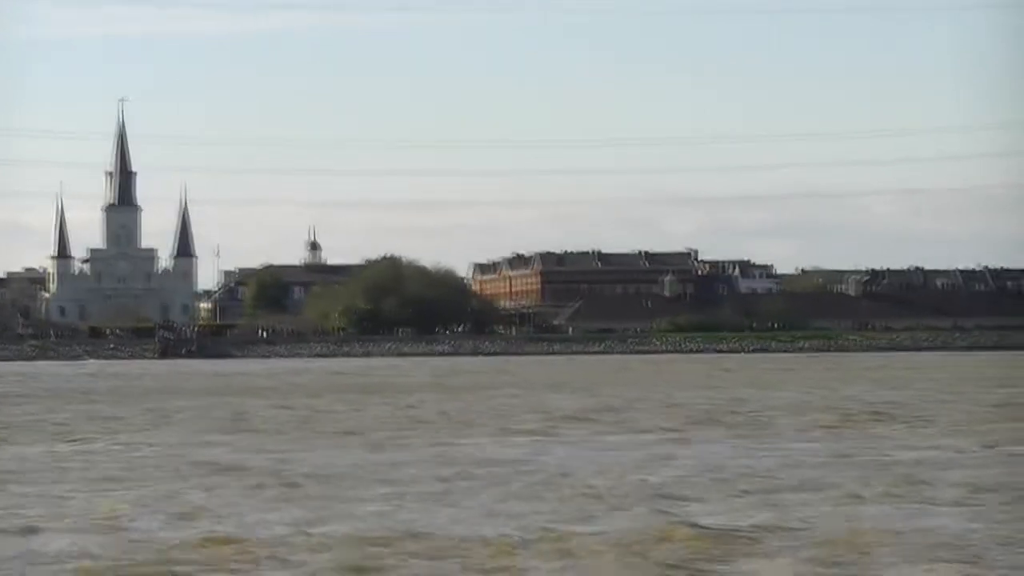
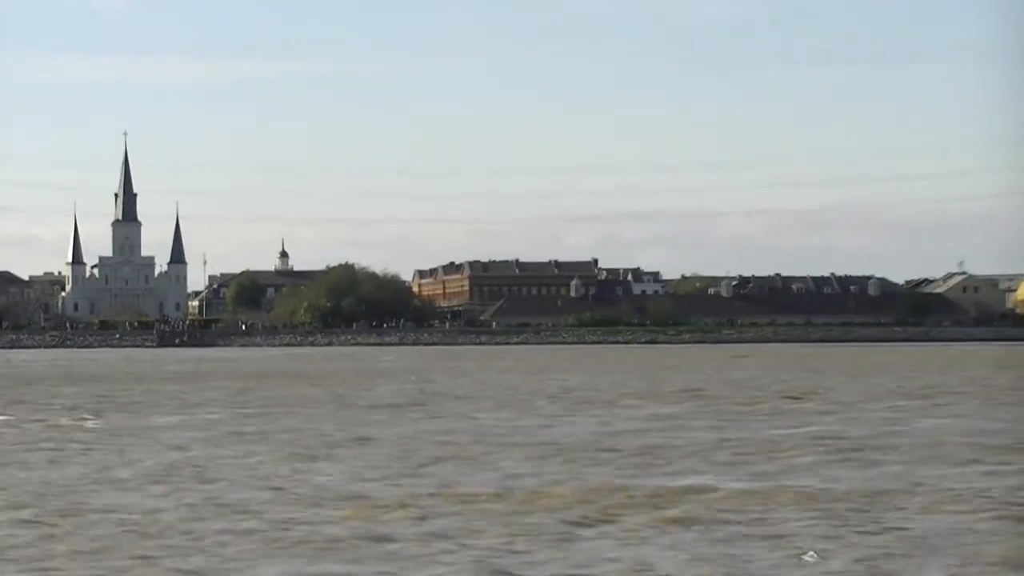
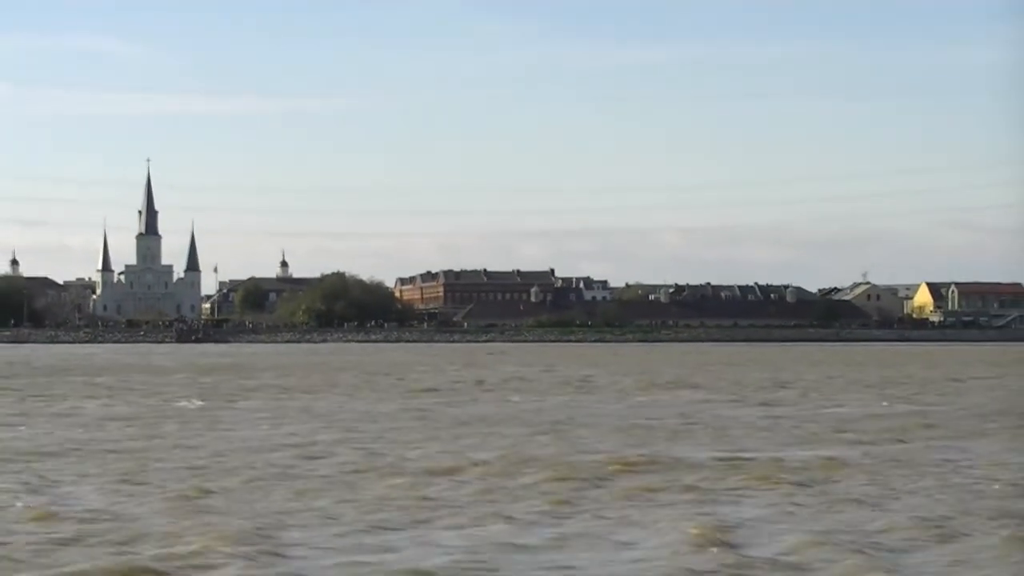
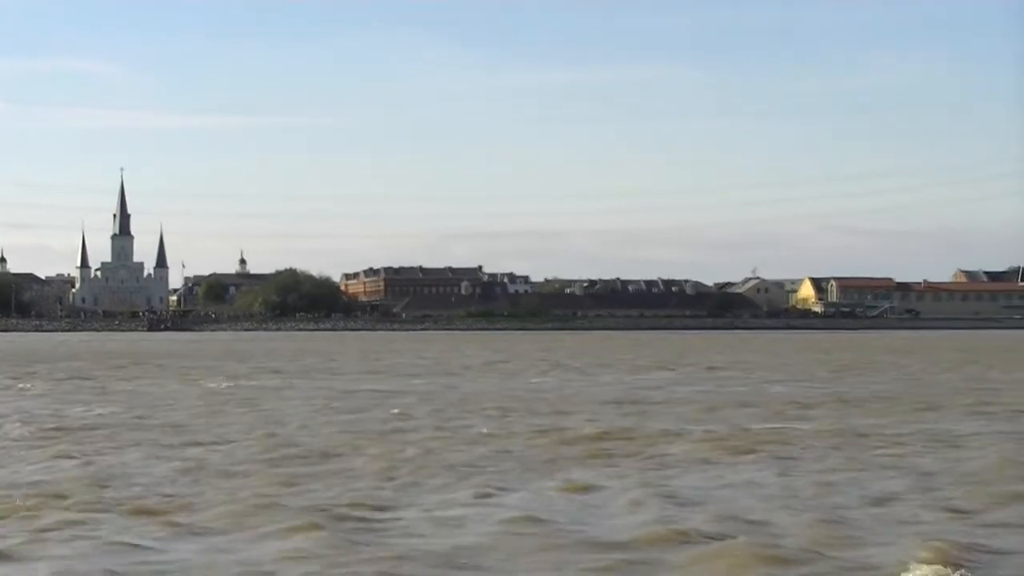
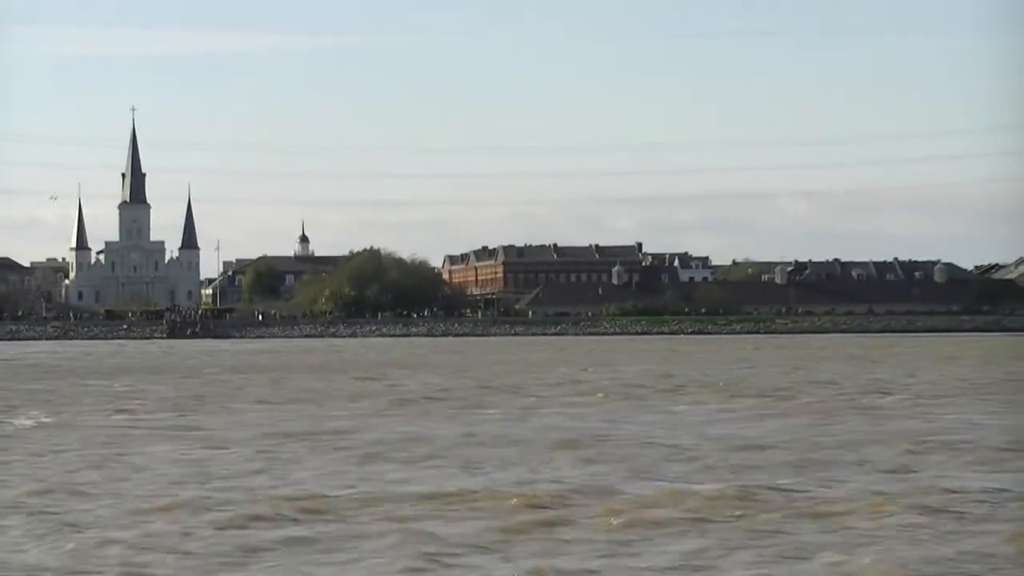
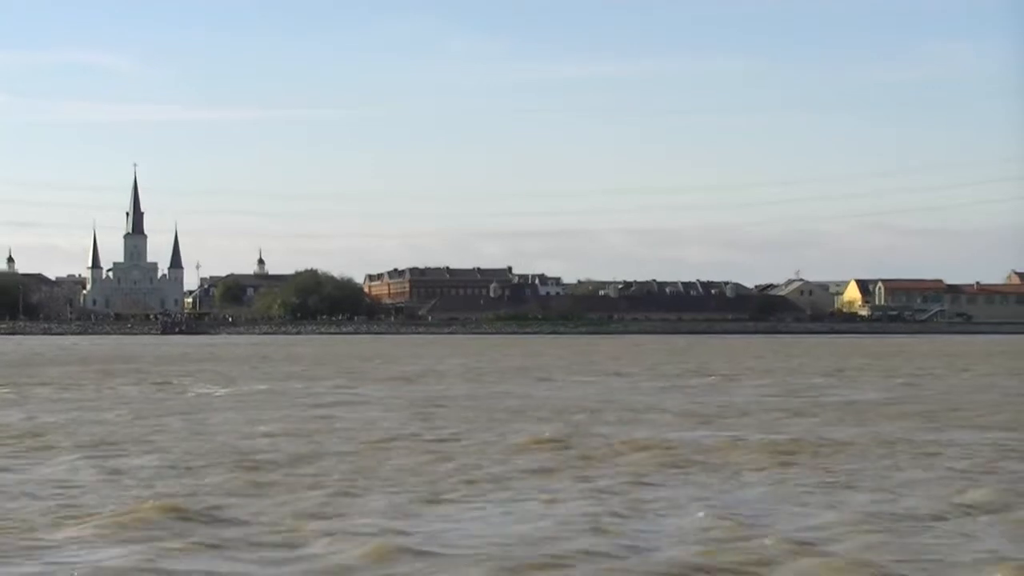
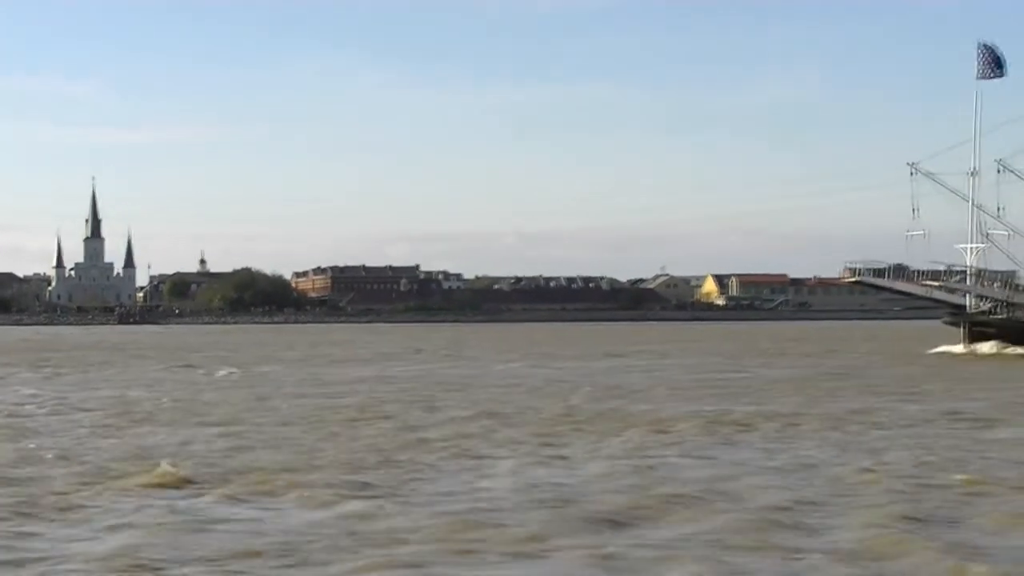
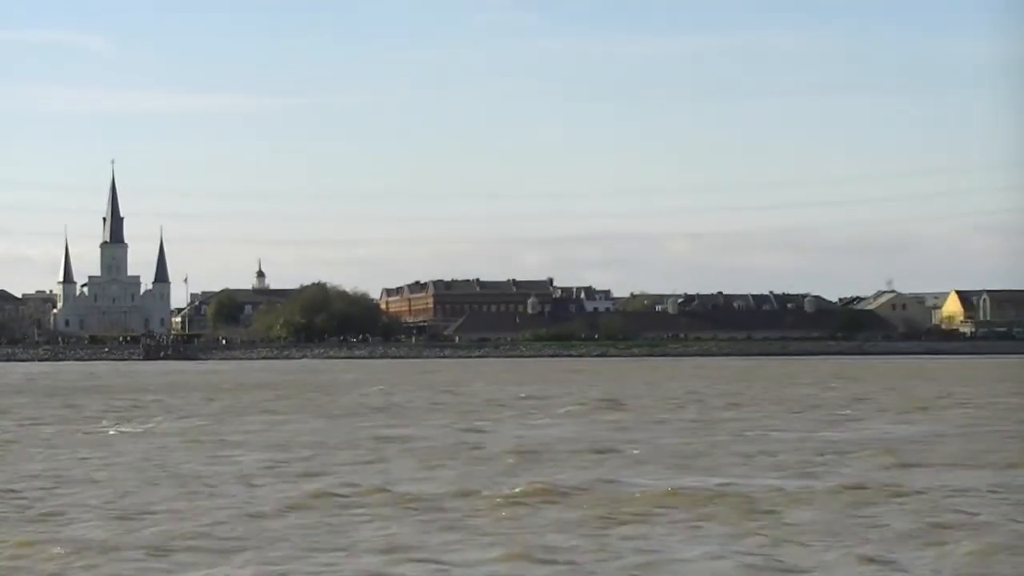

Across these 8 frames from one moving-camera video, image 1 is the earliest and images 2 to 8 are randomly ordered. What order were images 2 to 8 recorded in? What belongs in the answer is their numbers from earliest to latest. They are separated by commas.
5, 2, 8, 3, 6, 4, 7
